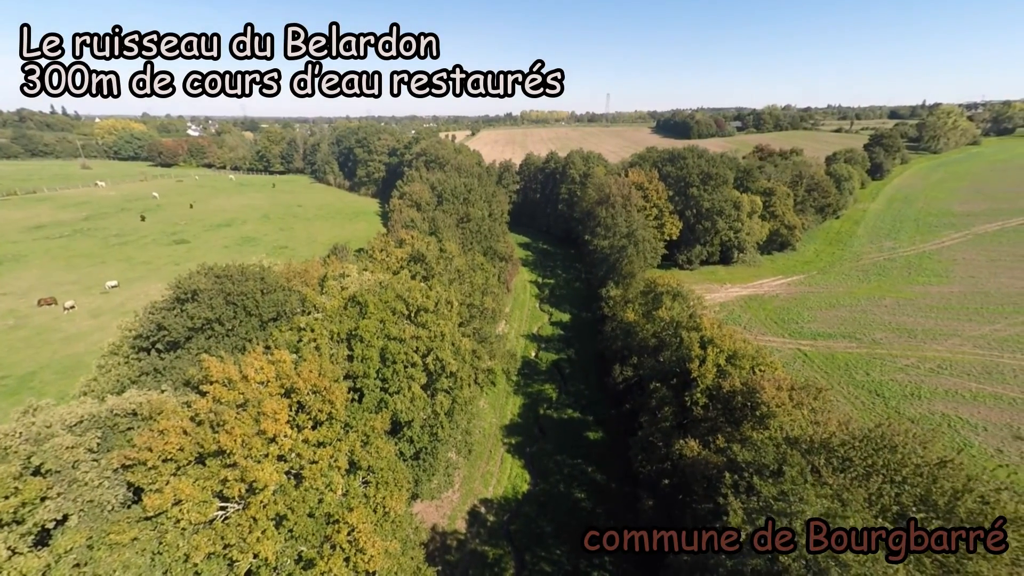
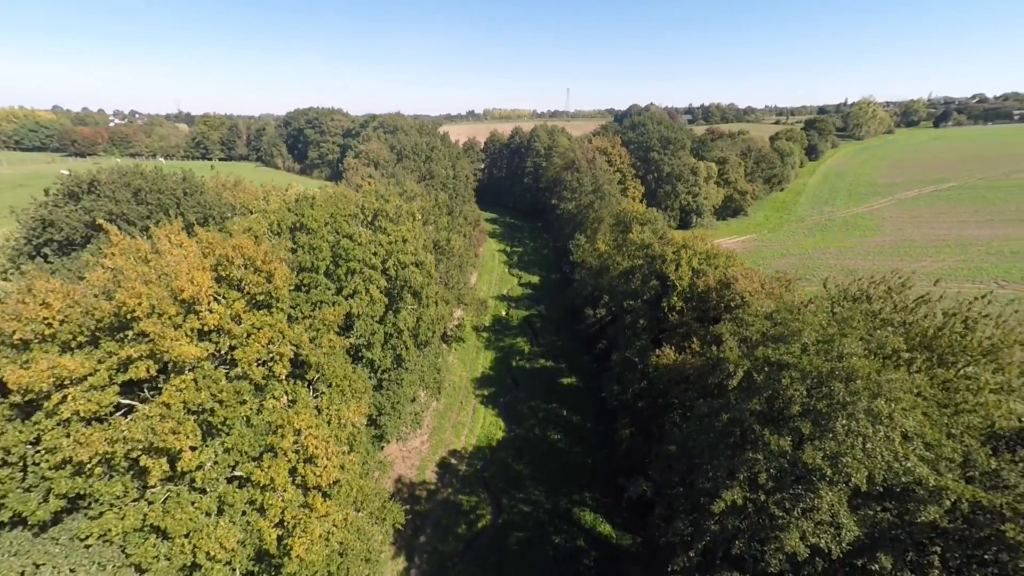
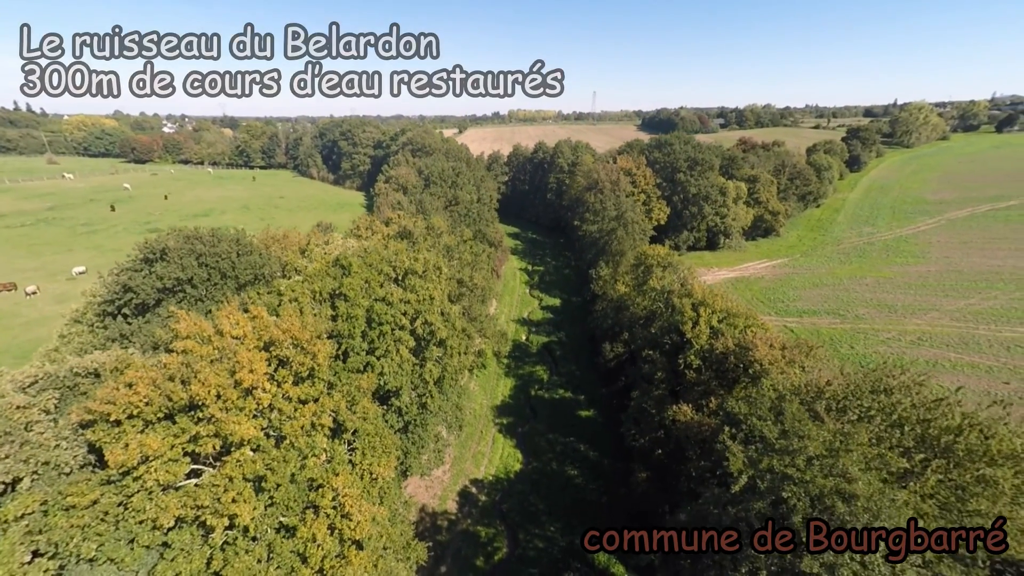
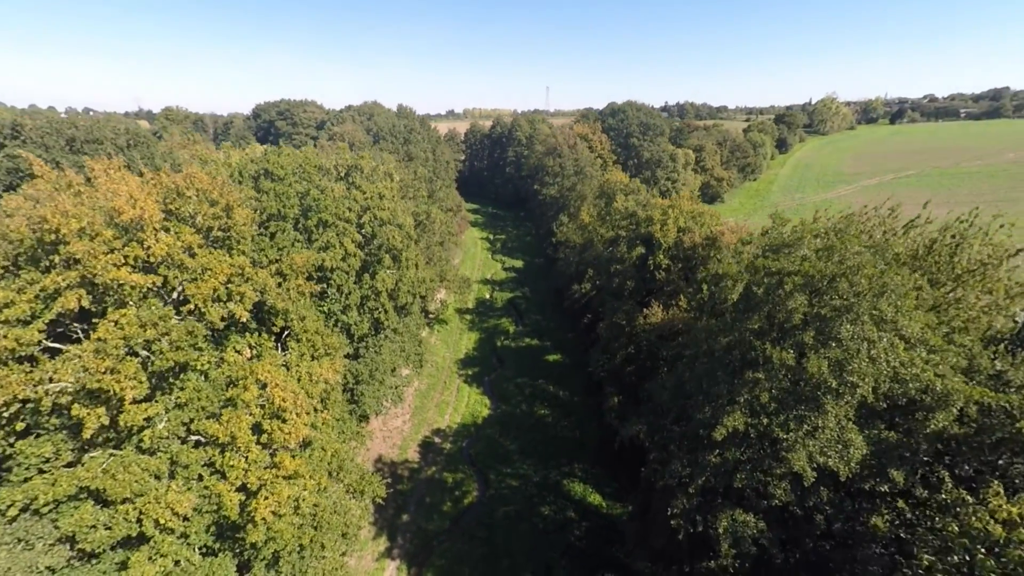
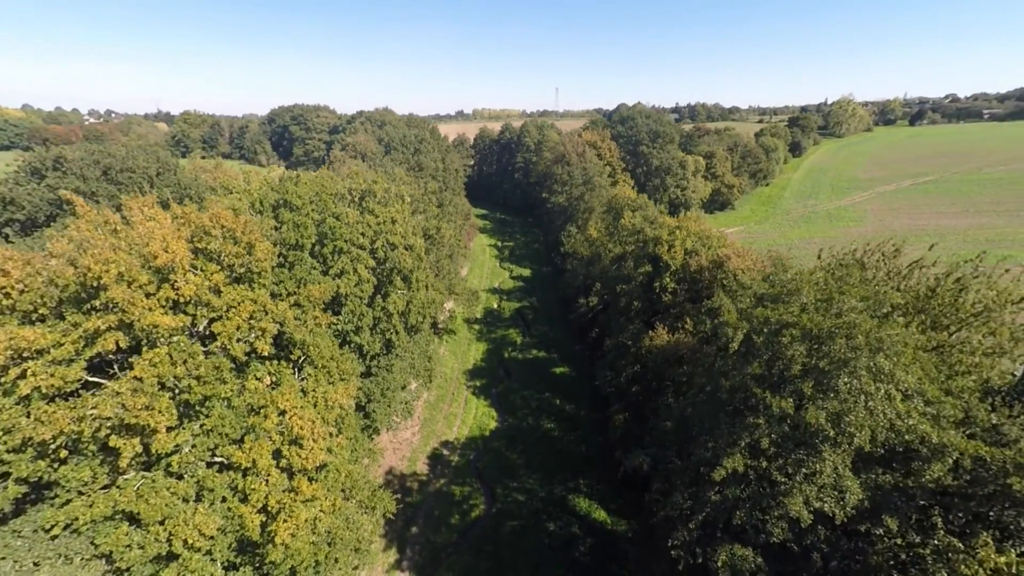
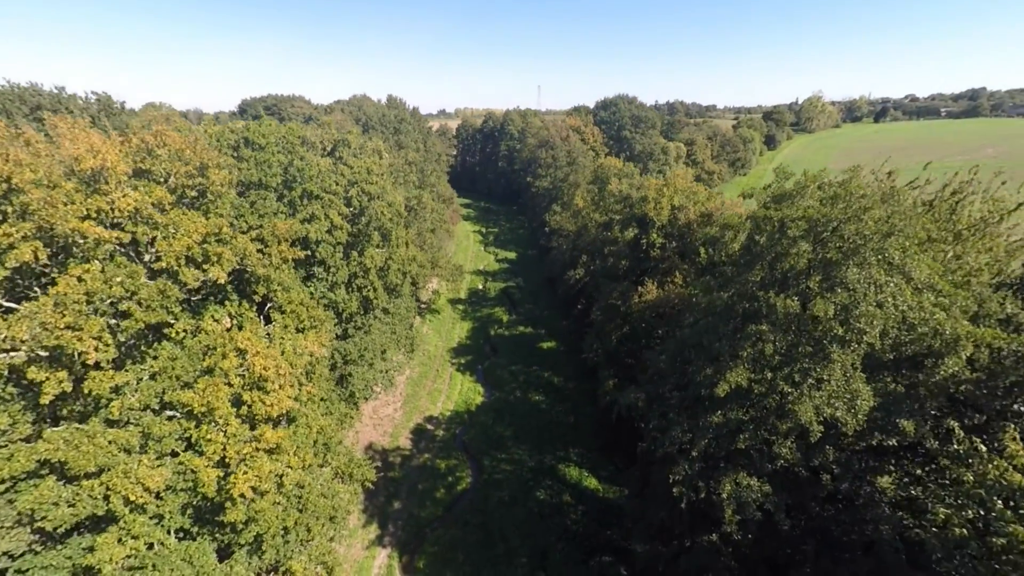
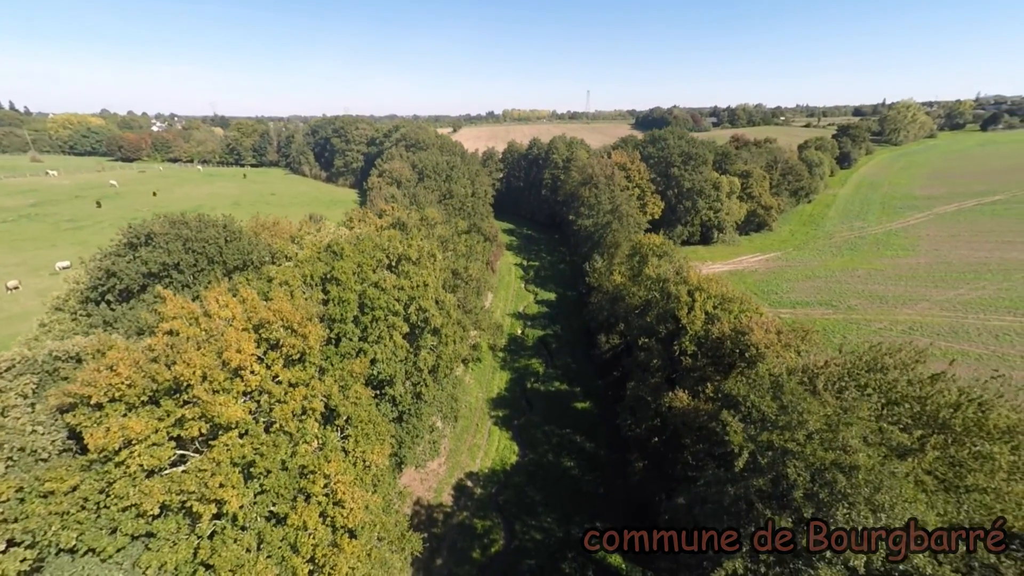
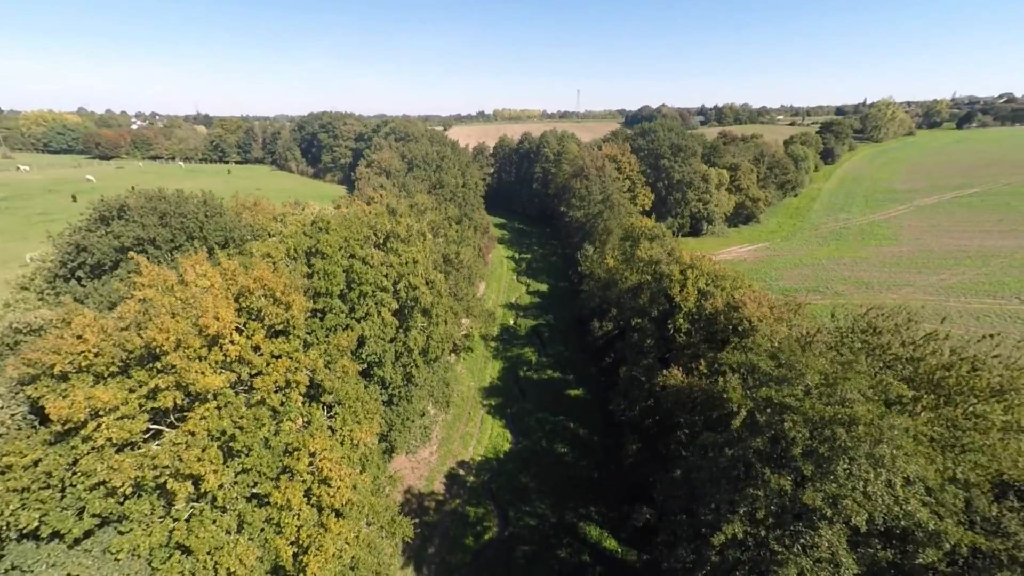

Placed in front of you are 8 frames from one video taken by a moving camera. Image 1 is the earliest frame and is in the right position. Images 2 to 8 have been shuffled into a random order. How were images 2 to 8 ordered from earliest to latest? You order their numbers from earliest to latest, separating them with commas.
3, 7, 8, 2, 5, 4, 6
